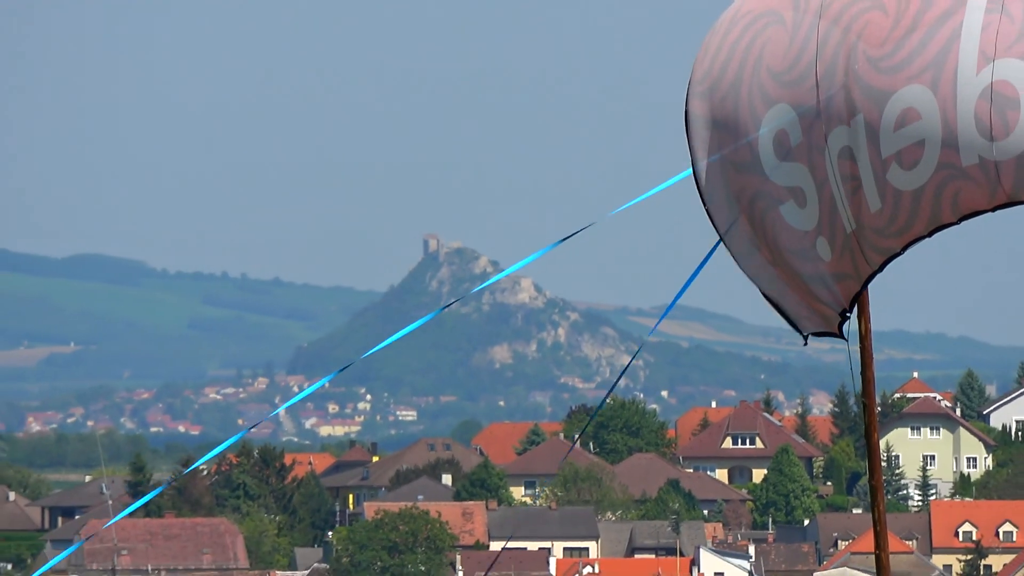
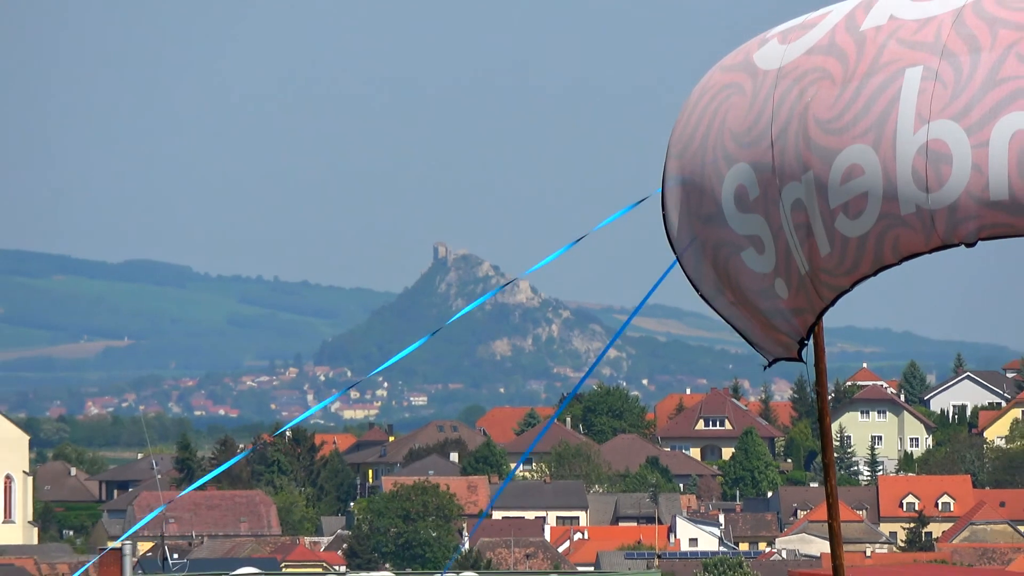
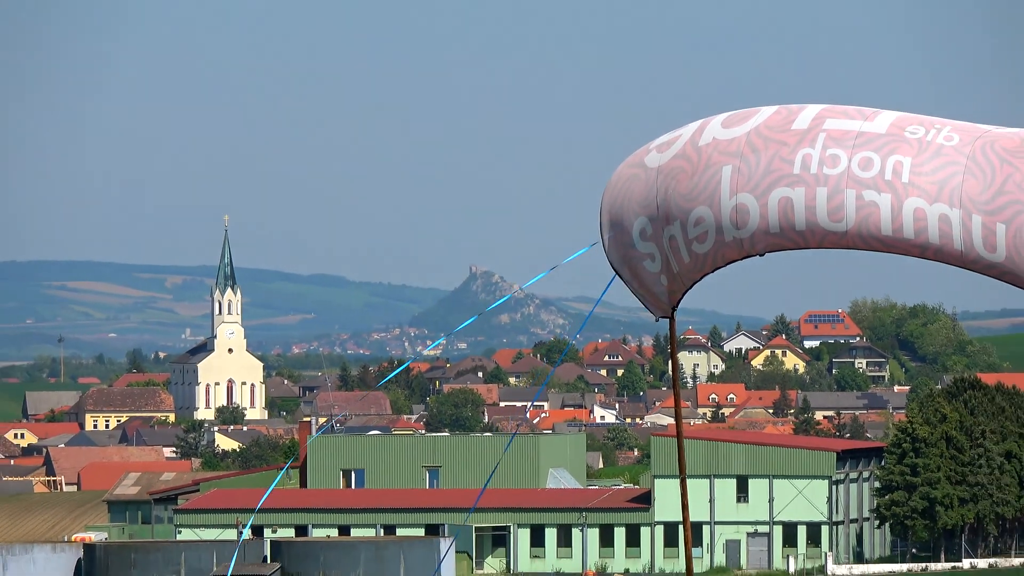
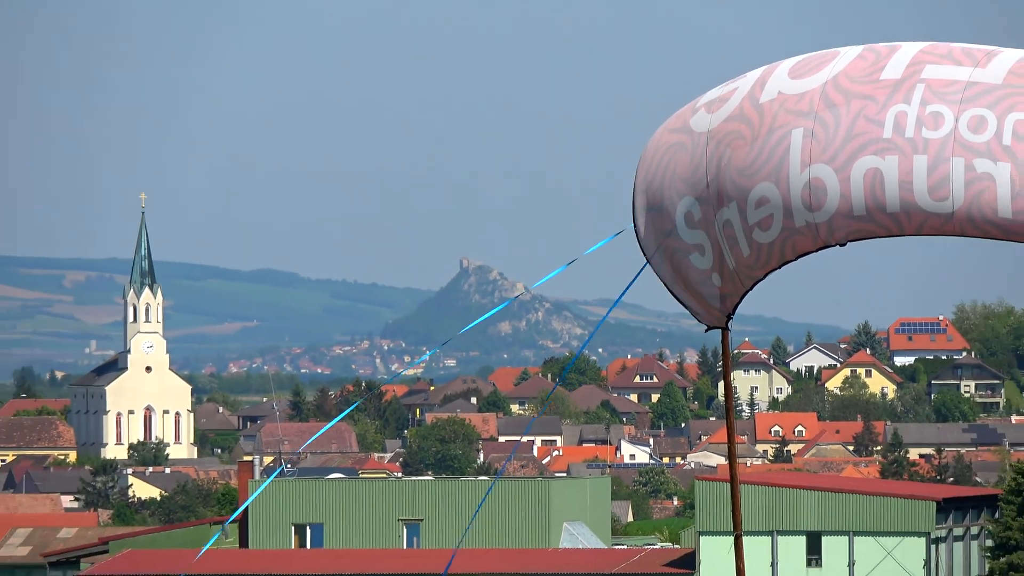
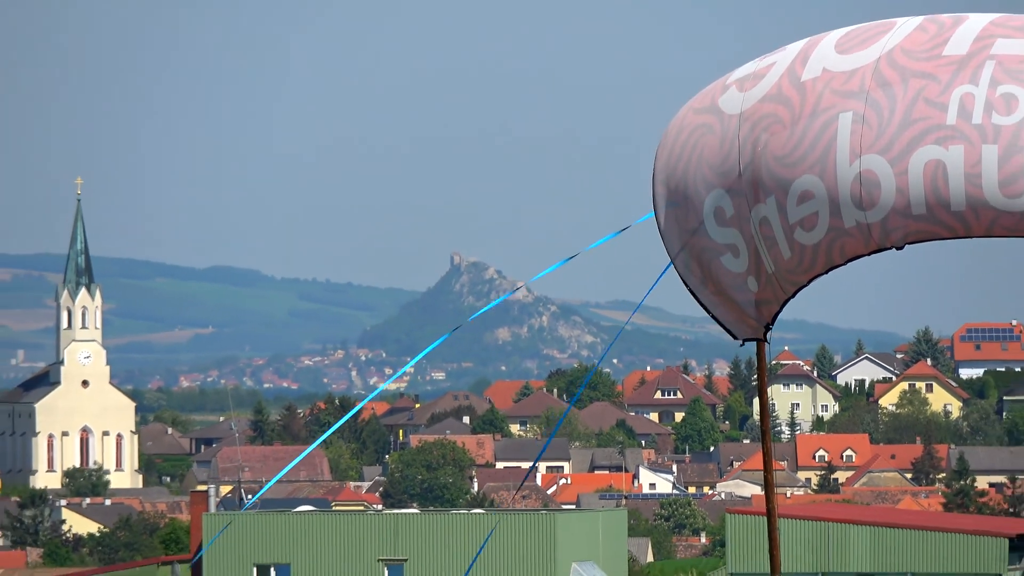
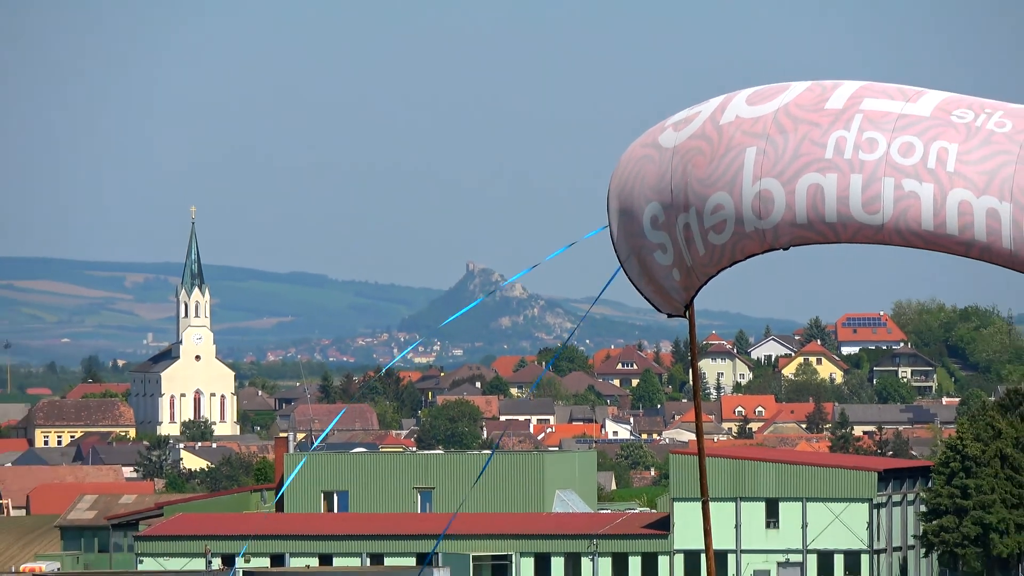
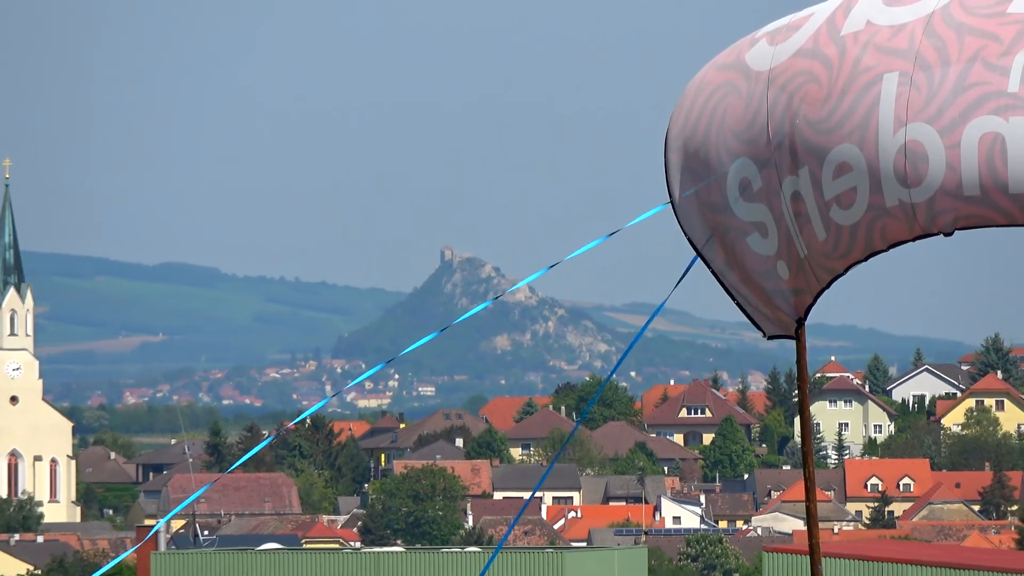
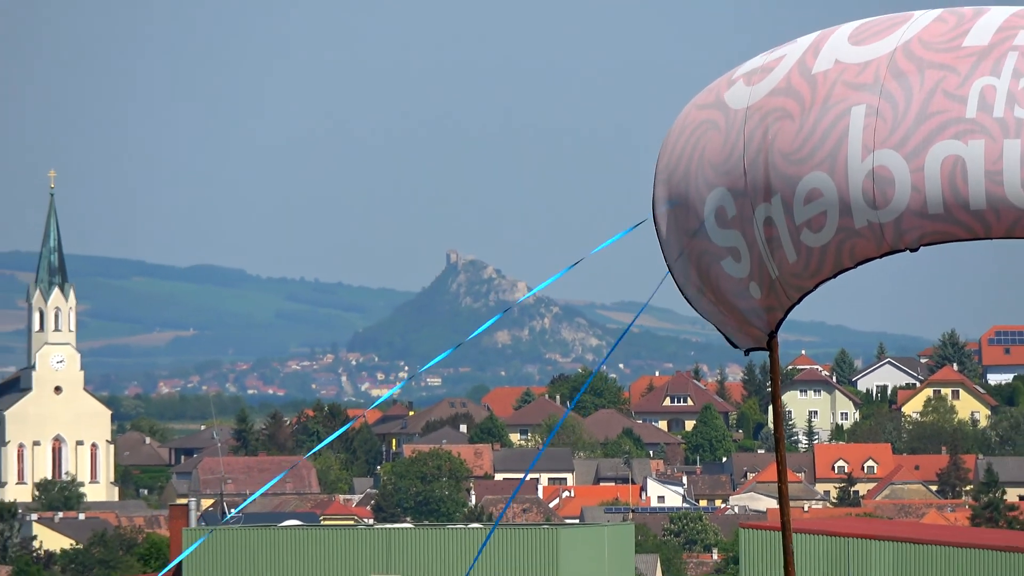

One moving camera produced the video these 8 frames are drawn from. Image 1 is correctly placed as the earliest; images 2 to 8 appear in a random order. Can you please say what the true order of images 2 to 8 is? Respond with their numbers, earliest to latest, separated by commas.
2, 7, 8, 5, 4, 6, 3
